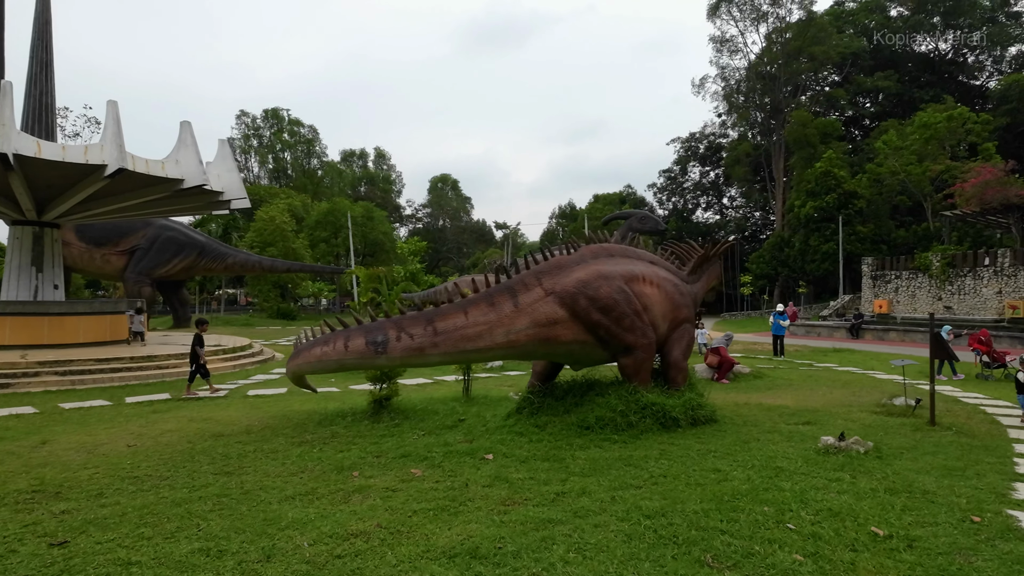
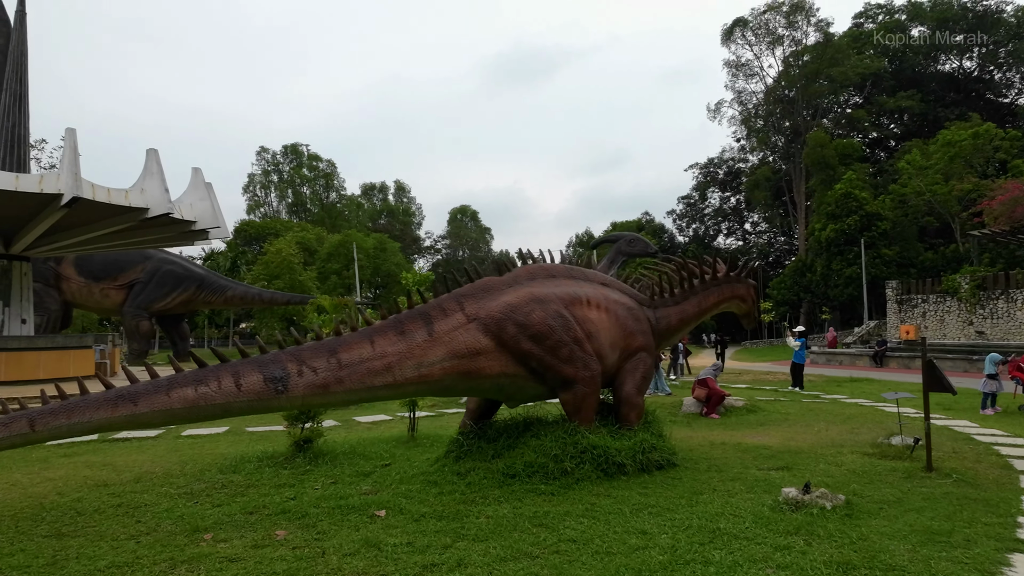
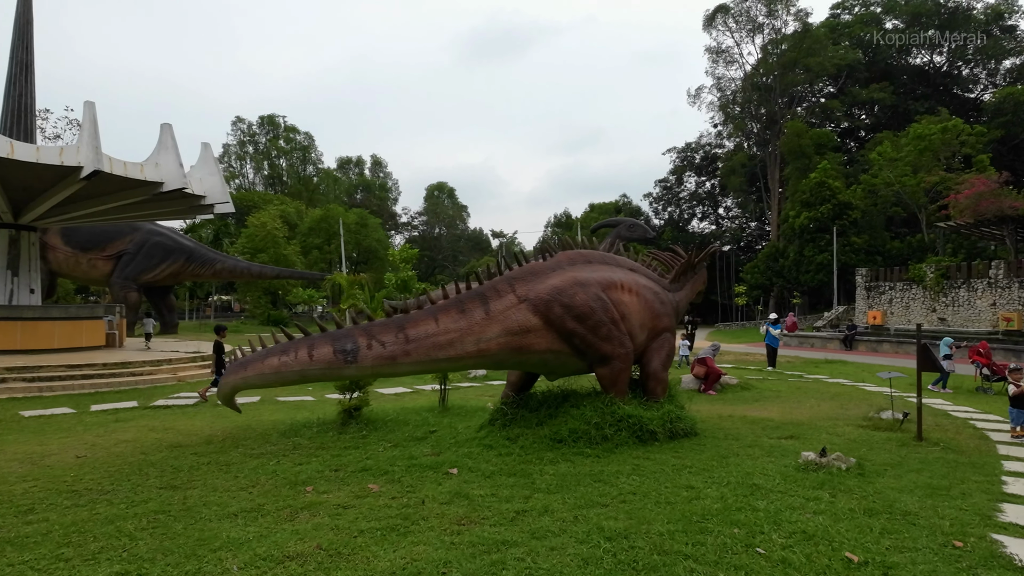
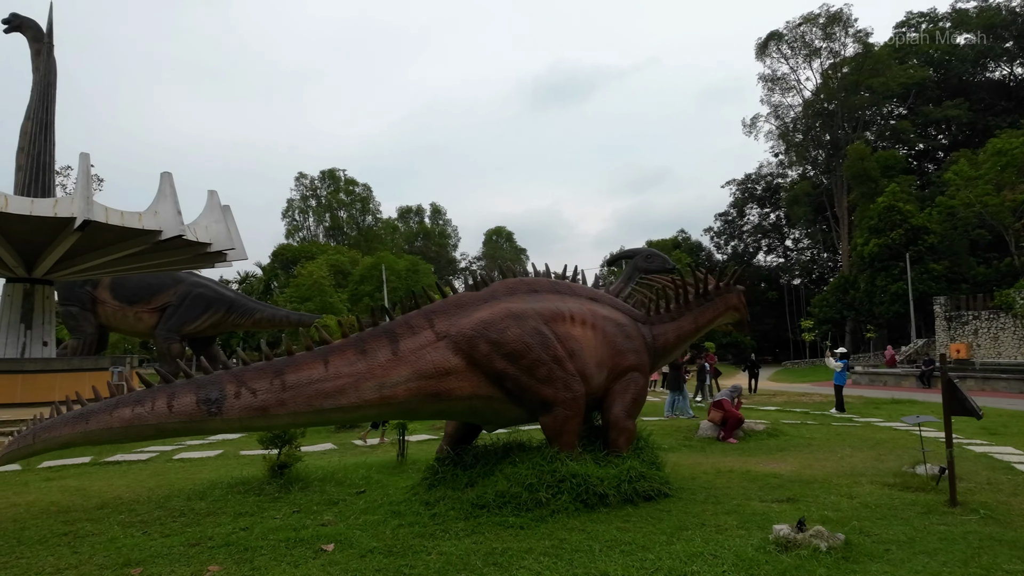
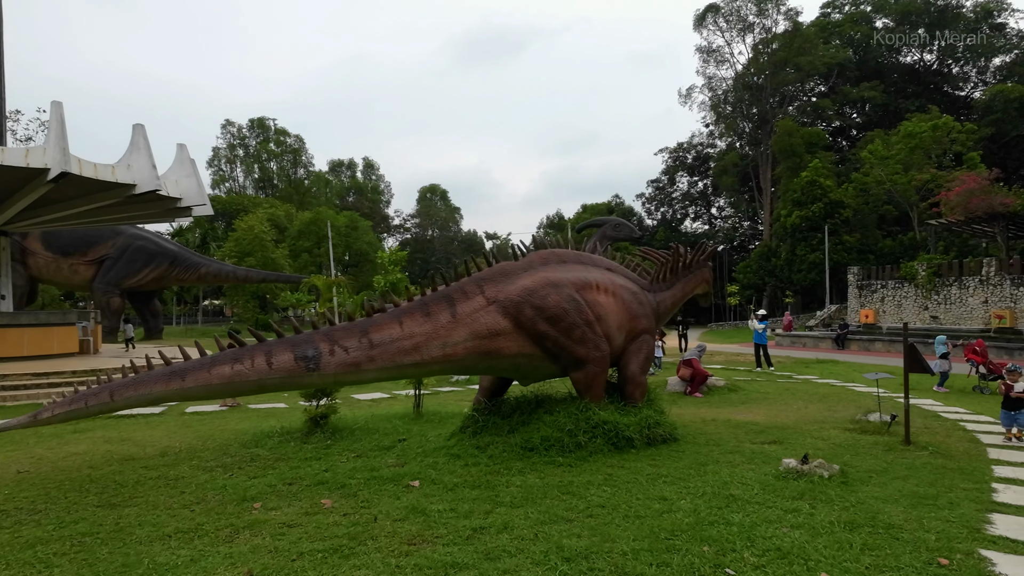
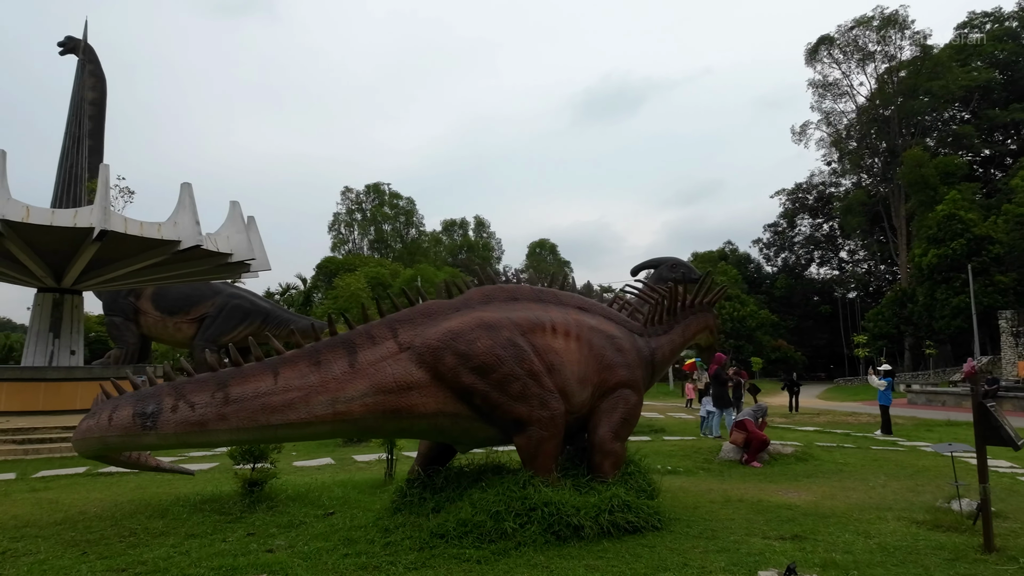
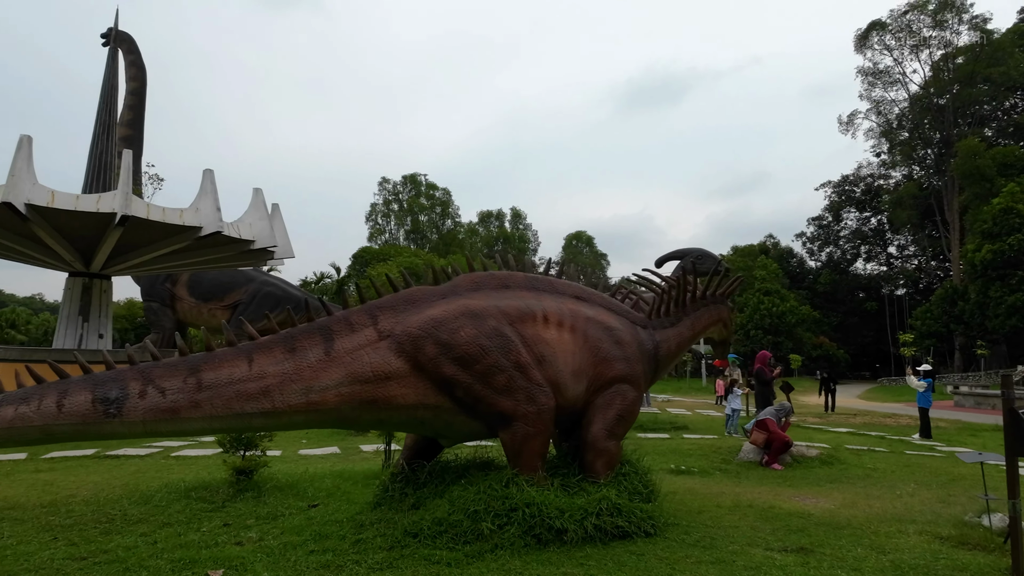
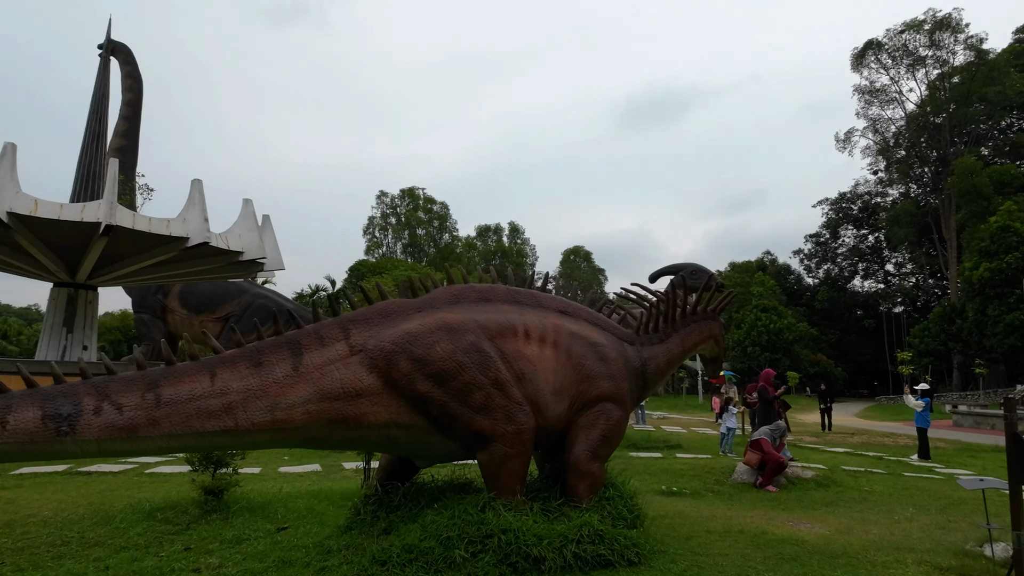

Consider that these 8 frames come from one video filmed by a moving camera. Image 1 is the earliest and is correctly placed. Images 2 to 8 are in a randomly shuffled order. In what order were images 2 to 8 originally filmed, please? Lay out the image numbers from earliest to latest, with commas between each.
3, 5, 2, 4, 6, 7, 8
